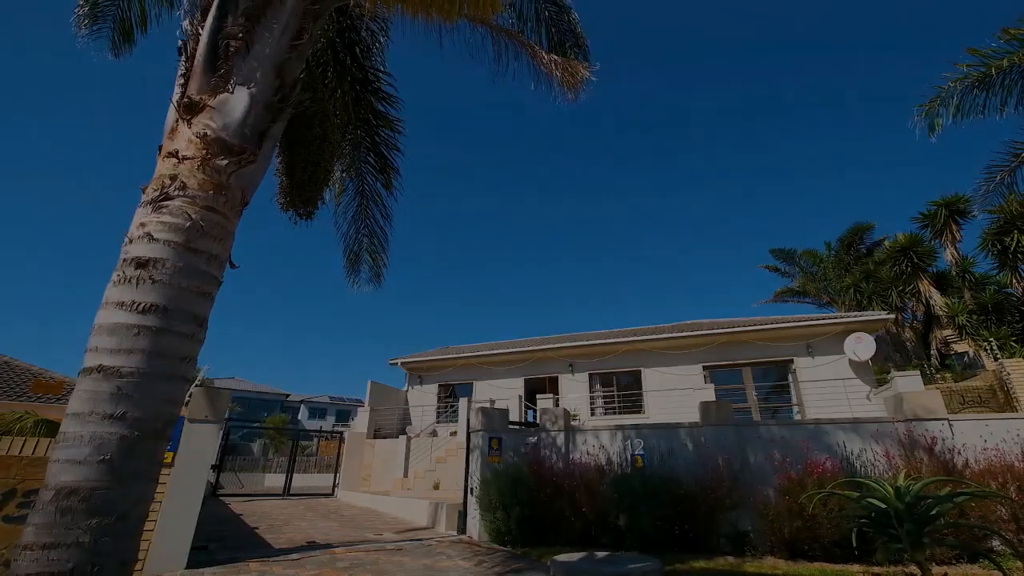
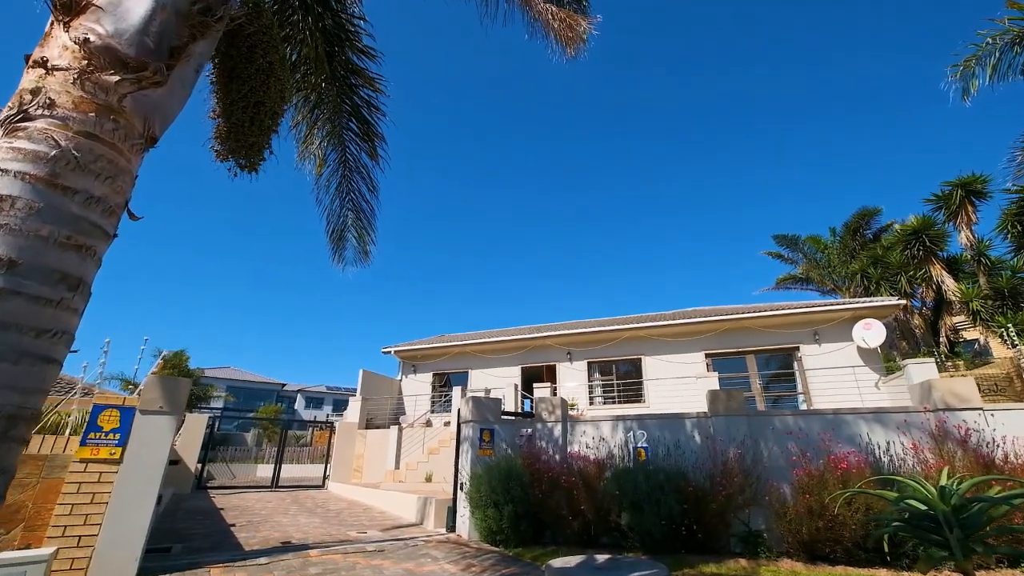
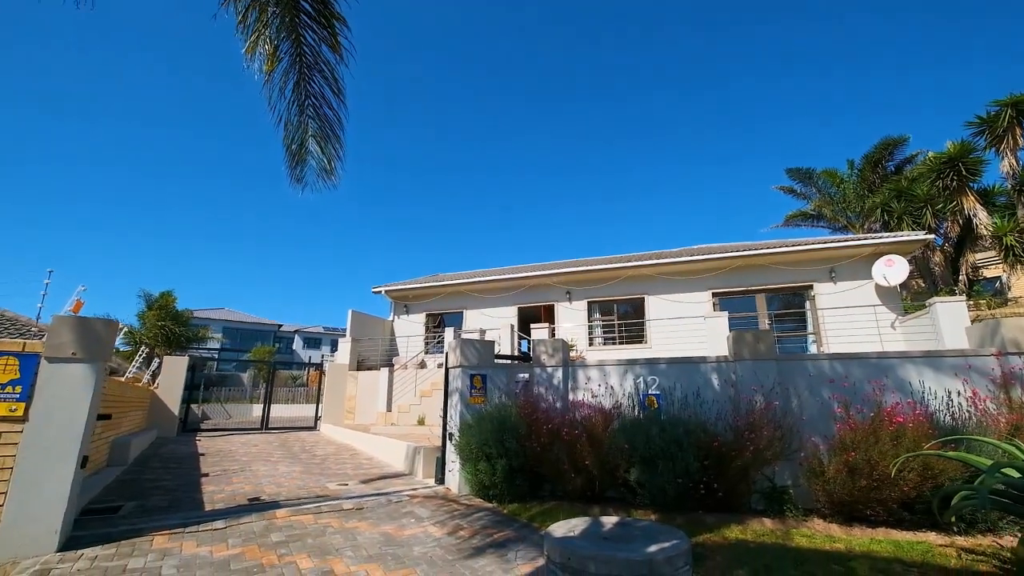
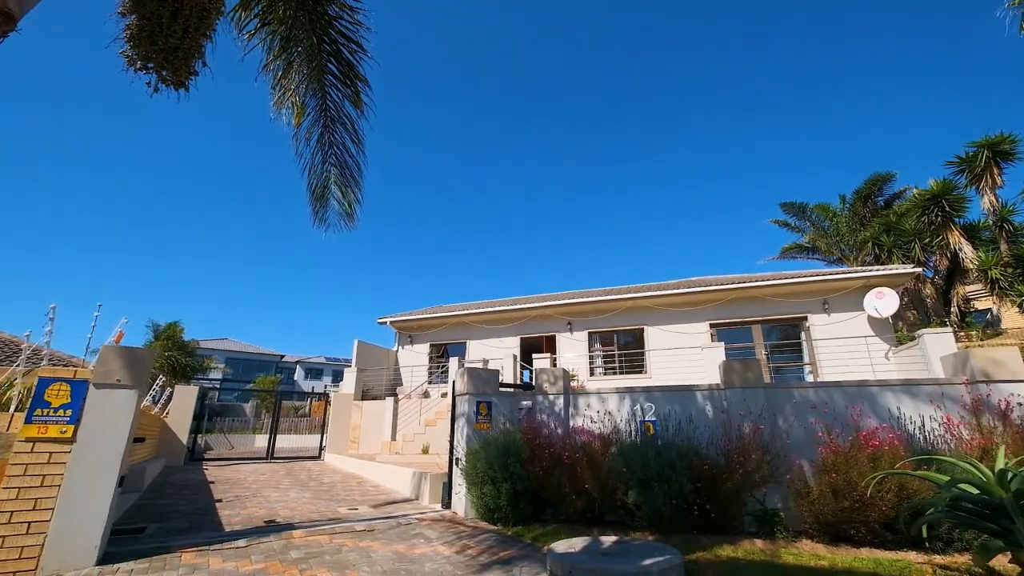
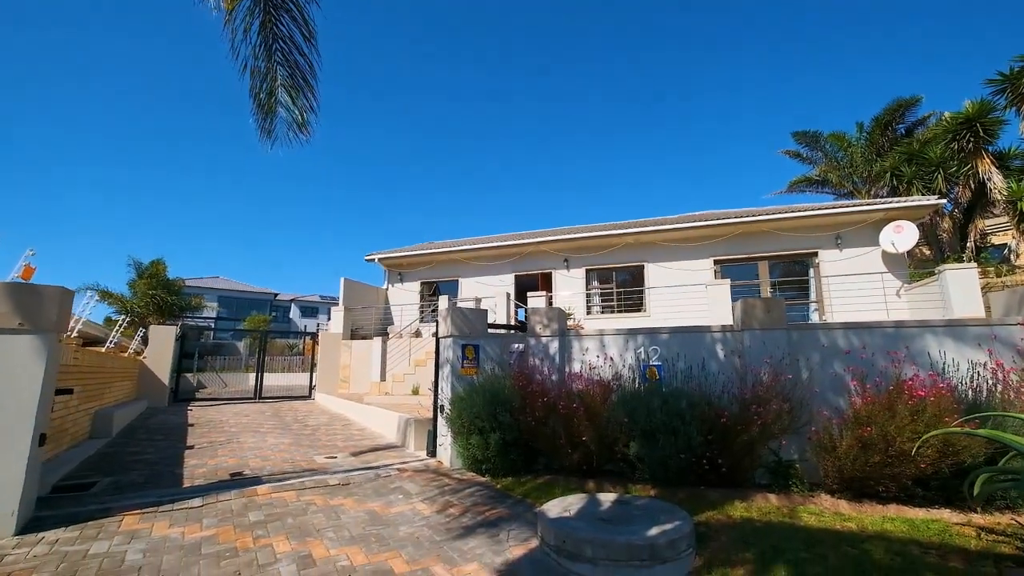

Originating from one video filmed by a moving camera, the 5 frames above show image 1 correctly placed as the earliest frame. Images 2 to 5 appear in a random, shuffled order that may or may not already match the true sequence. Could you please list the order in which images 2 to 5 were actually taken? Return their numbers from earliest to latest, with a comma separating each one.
2, 4, 3, 5
